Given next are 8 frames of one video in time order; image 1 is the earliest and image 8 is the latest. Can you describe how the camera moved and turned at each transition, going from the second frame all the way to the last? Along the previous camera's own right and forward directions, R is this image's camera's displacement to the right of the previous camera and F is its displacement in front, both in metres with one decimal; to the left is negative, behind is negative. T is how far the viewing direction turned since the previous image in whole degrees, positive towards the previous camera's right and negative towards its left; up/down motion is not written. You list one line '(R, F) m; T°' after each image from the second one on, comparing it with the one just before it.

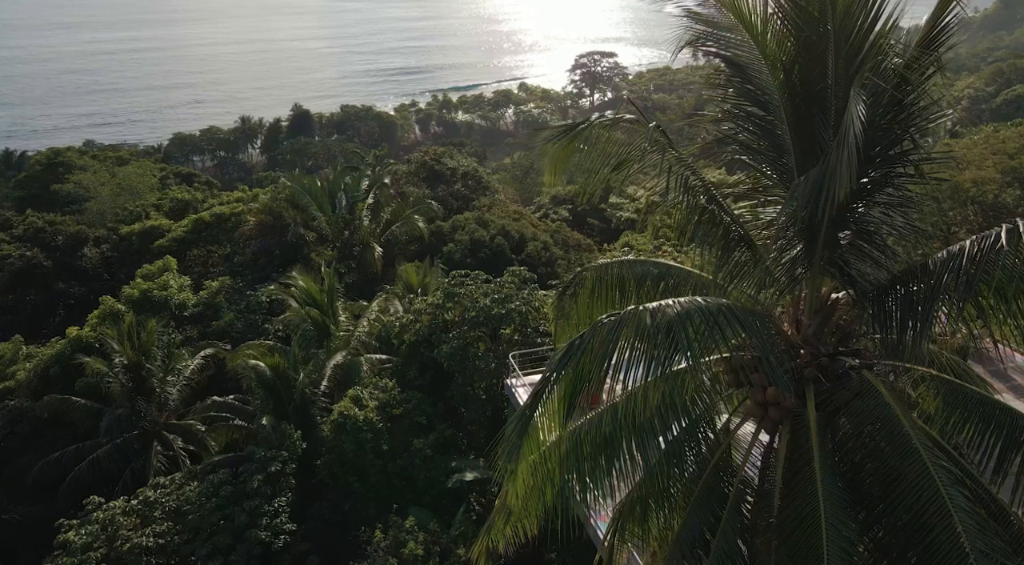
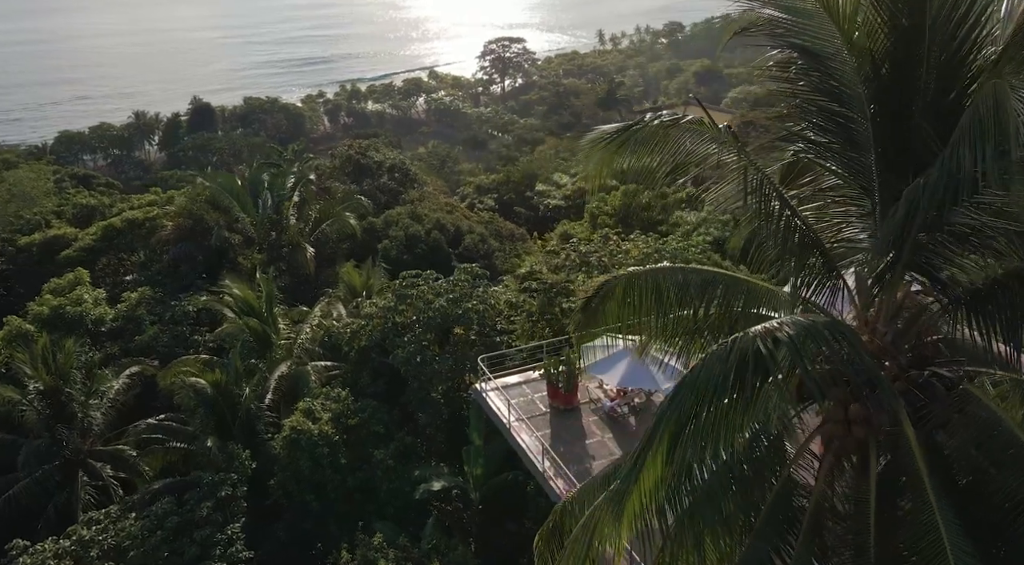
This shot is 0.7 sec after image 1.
(-1.0, +0.7) m; +6°
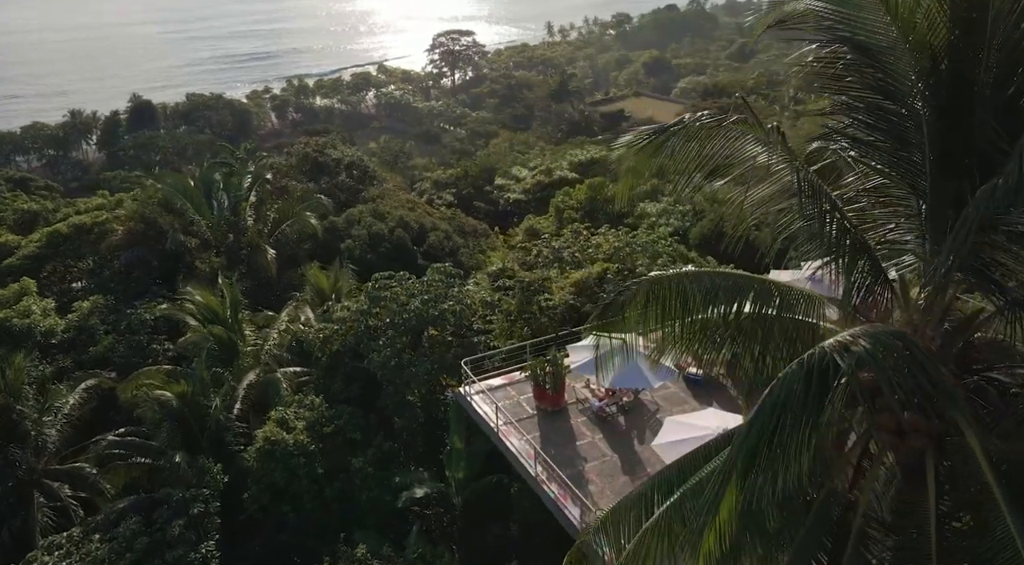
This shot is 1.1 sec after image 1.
(-0.6, +0.4) m; +4°
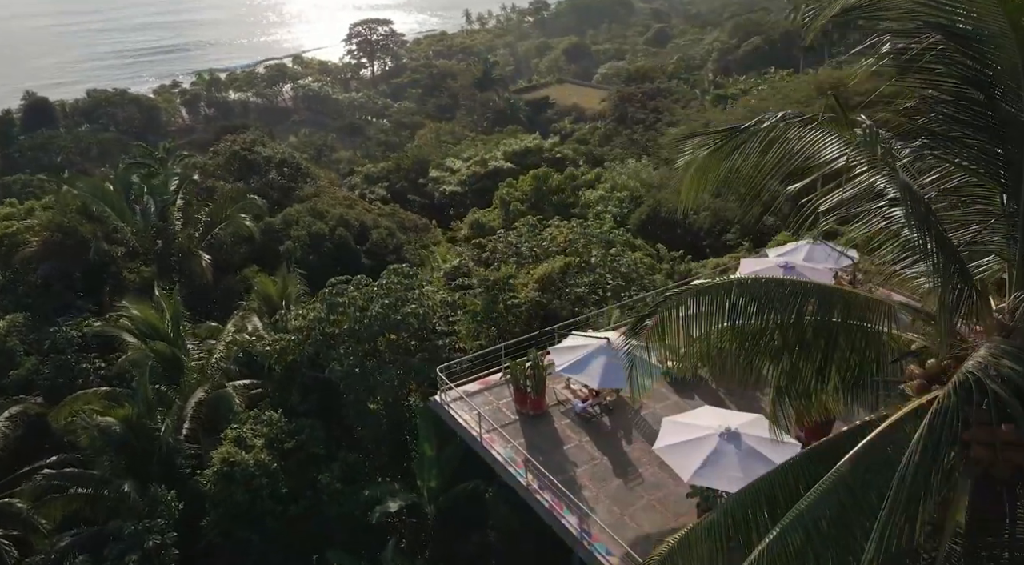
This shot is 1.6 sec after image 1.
(-0.9, +0.6) m; +6°
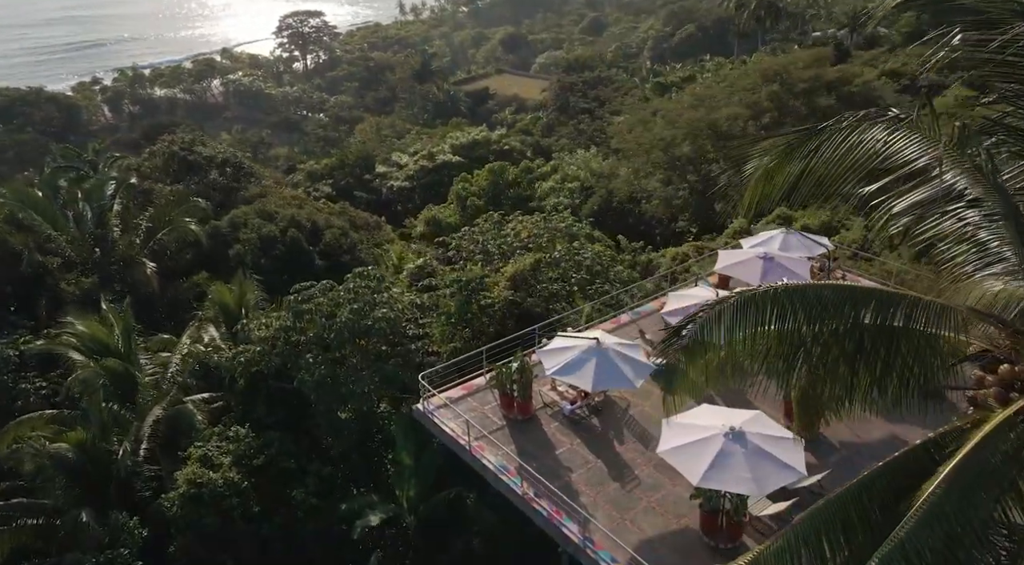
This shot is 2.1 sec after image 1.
(-0.8, +0.5) m; +4°
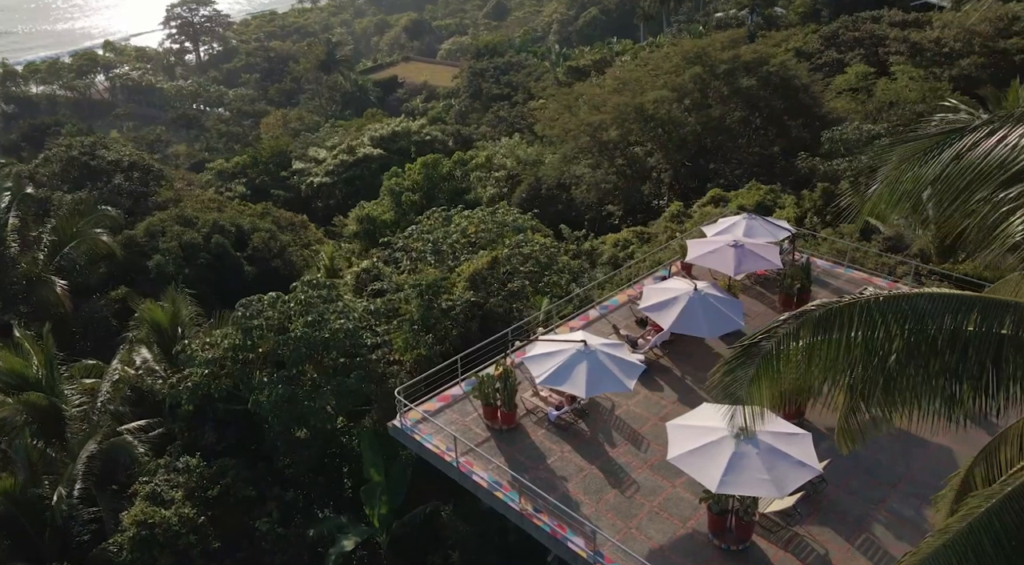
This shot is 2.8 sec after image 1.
(-1.1, +0.7) m; +7°
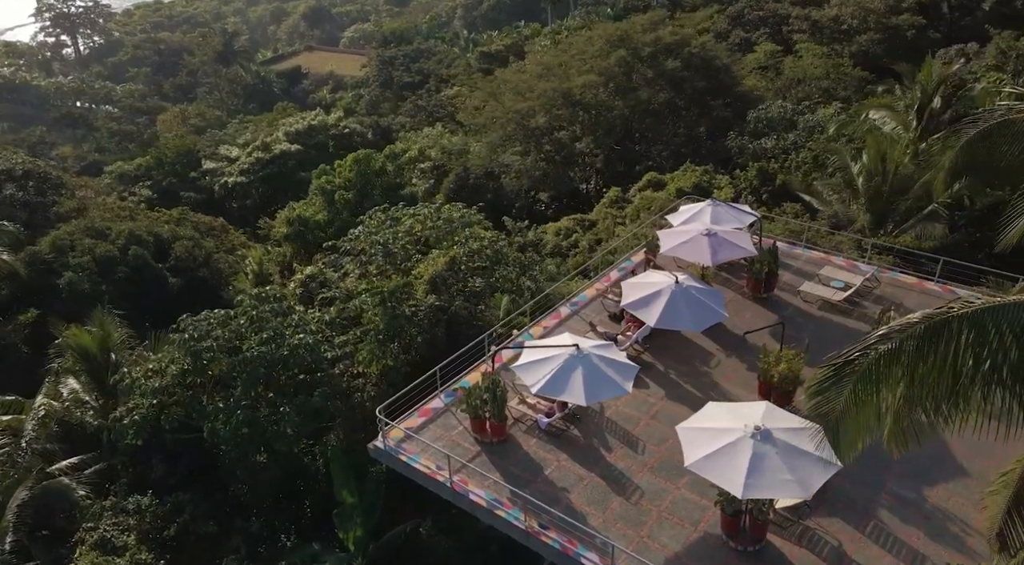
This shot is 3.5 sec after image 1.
(-1.1, +0.7) m; +7°
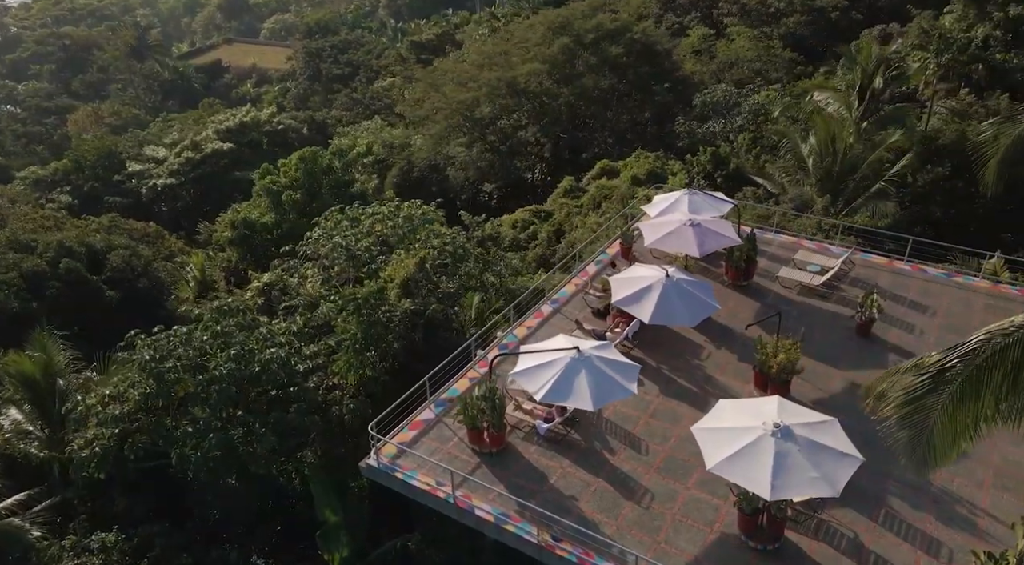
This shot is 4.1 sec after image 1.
(-0.9, +0.6) m; +5°
